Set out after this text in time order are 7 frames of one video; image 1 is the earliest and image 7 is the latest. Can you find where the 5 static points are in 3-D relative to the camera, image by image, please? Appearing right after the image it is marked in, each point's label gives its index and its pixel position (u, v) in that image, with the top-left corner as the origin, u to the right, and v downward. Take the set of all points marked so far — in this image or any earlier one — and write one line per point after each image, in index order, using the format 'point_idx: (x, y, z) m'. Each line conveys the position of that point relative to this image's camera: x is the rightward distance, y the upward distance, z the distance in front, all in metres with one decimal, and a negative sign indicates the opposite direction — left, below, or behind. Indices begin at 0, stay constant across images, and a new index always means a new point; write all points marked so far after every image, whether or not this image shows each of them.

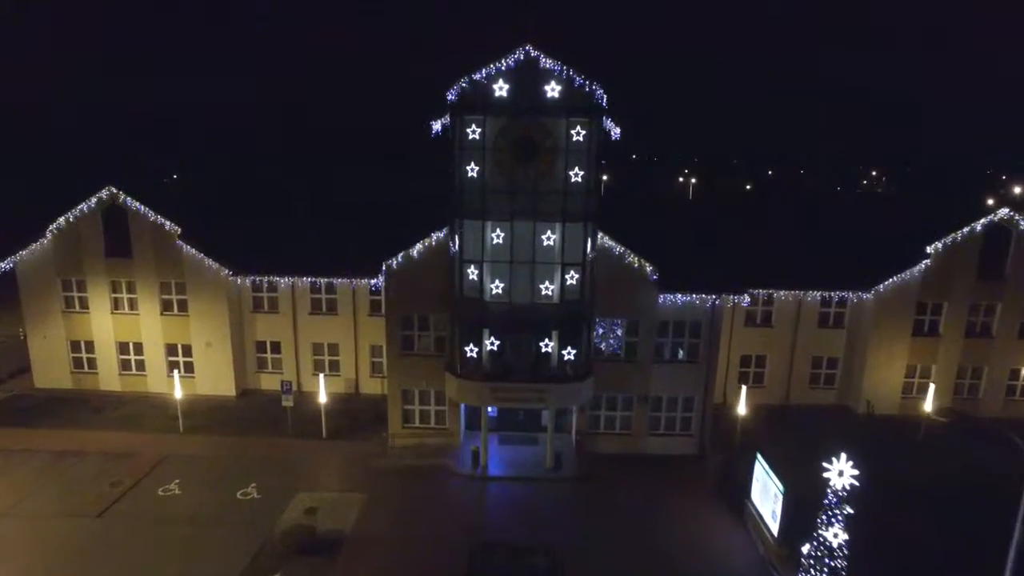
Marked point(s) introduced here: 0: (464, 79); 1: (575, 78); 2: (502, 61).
0: (-3.6, +15.5, +19.8) m
1: (+4.6, +15.2, +19.5) m
2: (-0.7, +16.5, +19.4) m
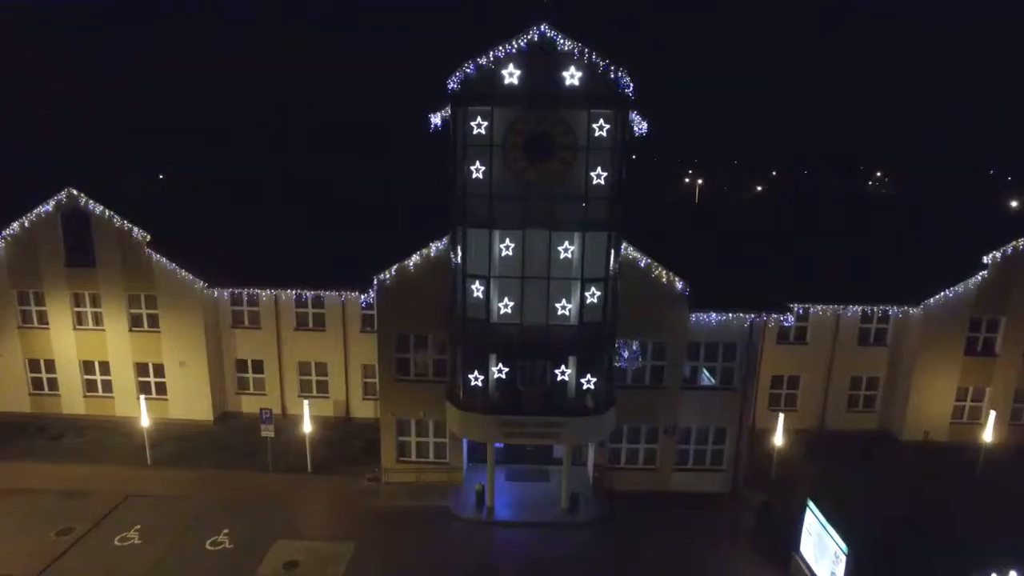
0: (-2.8, +14.2, +17.0) m
1: (+5.4, +14.0, +16.7) m
2: (+0.1, +15.2, +16.6) m
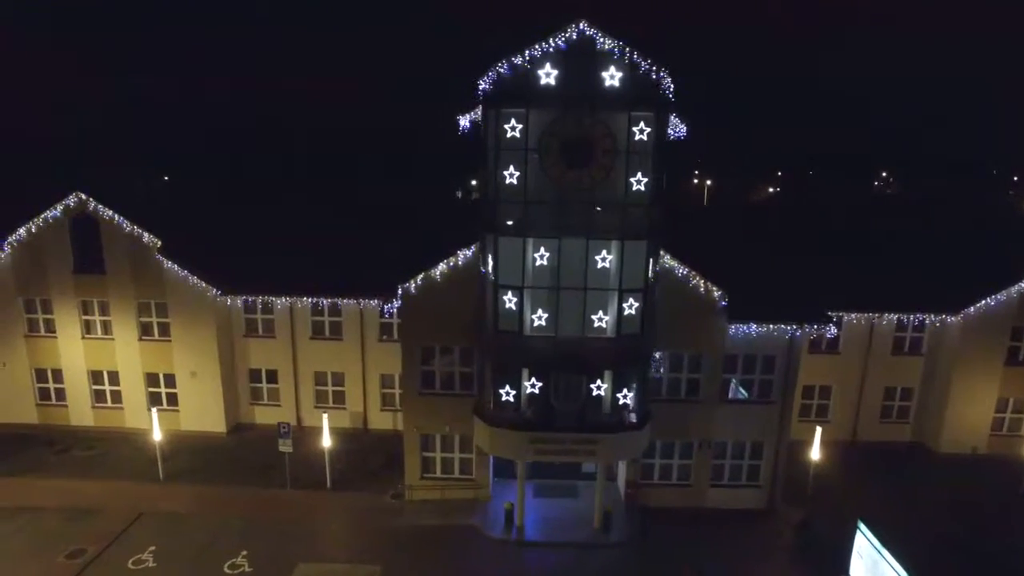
0: (-0.6, +13.5, +16.1) m
1: (+7.6, +13.3, +15.8) m
2: (+2.2, +14.5, +15.8) m
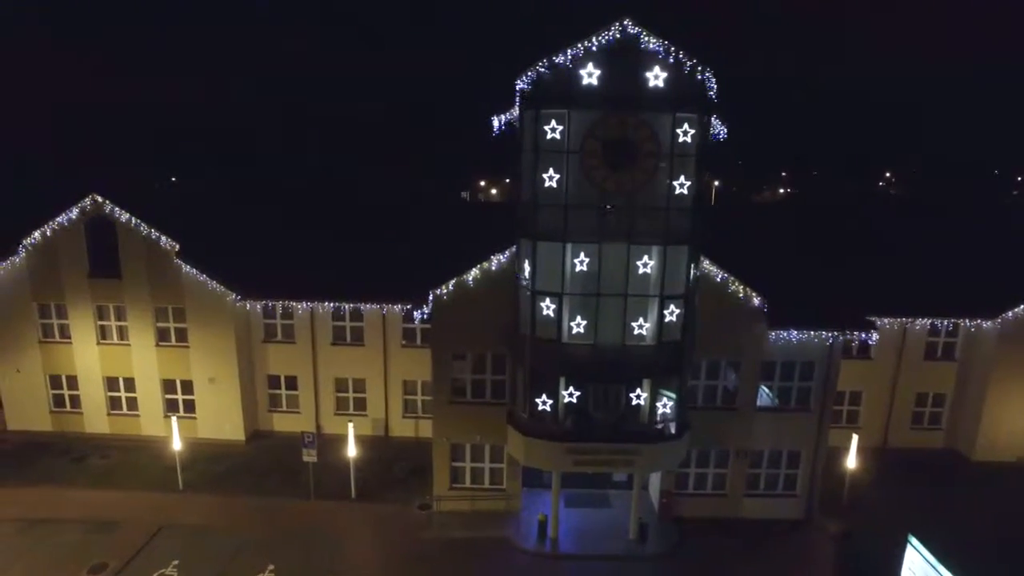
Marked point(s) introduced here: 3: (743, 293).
0: (+1.7, +13.1, +15.6) m
1: (+9.9, +12.9, +15.4) m
2: (+4.6, +14.2, +15.3) m
3: (+15.7, -0.4, +18.3) m
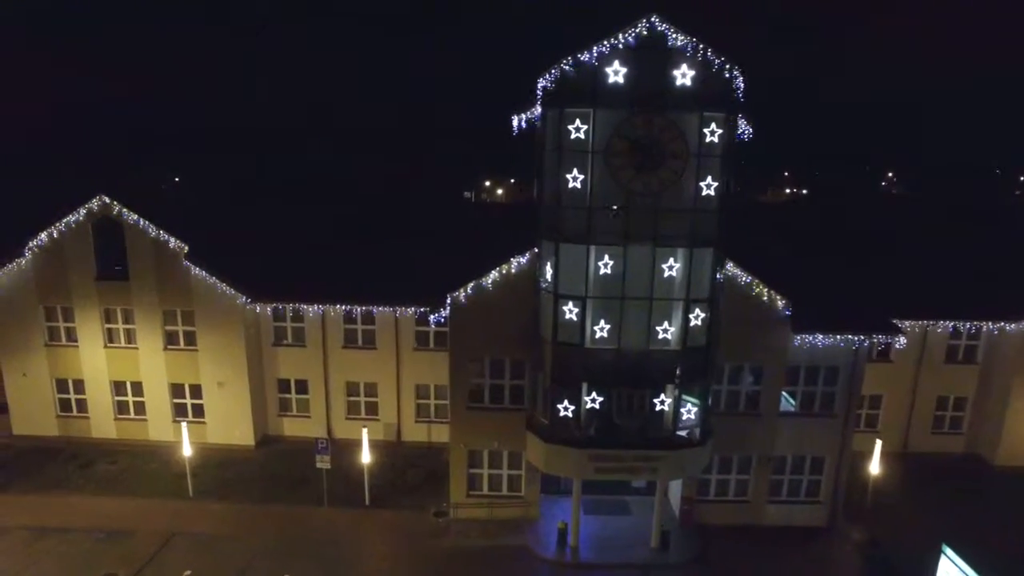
0: (+3.0, +12.9, +15.2) m
1: (+11.2, +12.7, +15.0) m
2: (+5.9, +14.0, +14.9) m
3: (+17.0, -0.6, +17.9) m
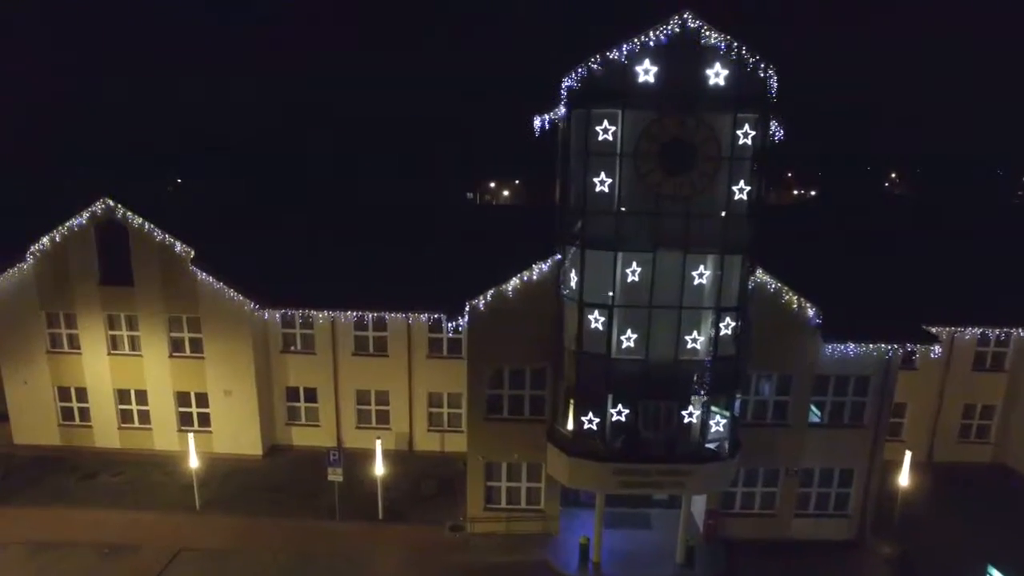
0: (+4.3, +12.4, +14.6) m
1: (+12.5, +12.2, +14.3) m
2: (+7.2, +13.5, +14.2) m
3: (+18.4, -1.0, +17.3) m
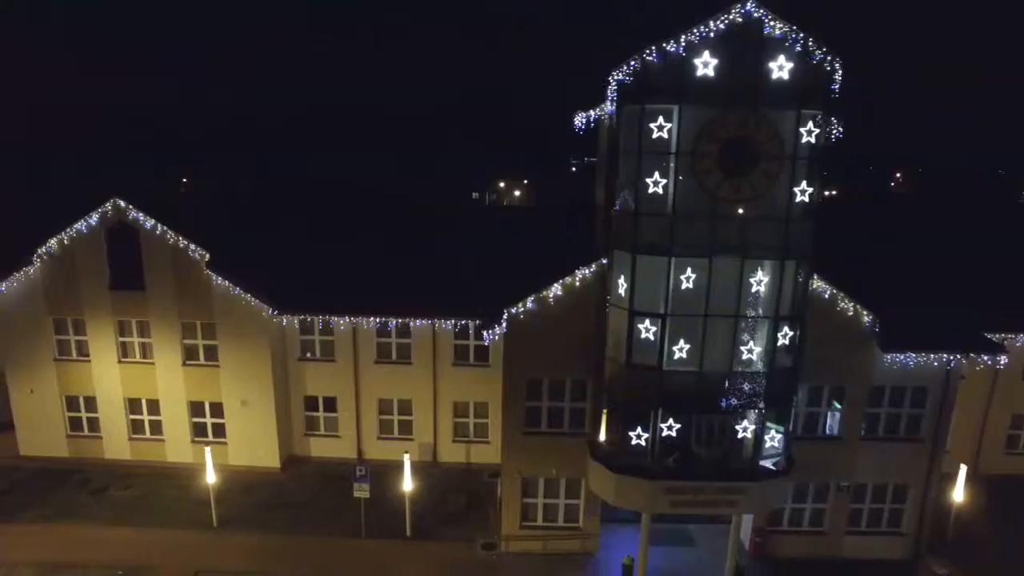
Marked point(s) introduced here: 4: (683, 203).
0: (+6.8, +12.0, +13.7) m
1: (+15.0, +11.8, +13.4) m
2: (+9.6, +13.1, +13.3) m
3: (+20.8, -1.4, +16.3) m
4: (+8.9, +4.4, +13.9) m
